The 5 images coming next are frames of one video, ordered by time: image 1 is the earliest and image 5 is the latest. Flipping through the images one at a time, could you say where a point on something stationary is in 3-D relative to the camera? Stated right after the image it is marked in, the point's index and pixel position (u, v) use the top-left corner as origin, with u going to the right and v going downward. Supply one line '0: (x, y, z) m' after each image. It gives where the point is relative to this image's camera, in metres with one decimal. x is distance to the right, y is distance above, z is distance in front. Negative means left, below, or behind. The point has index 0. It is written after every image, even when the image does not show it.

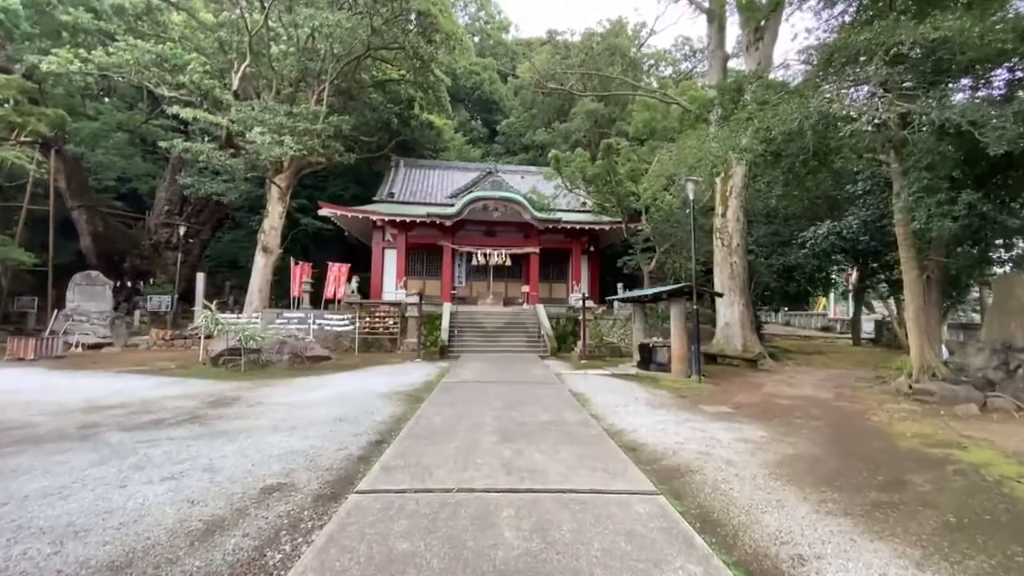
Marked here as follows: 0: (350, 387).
0: (-2.7, -1.7, +7.5) m
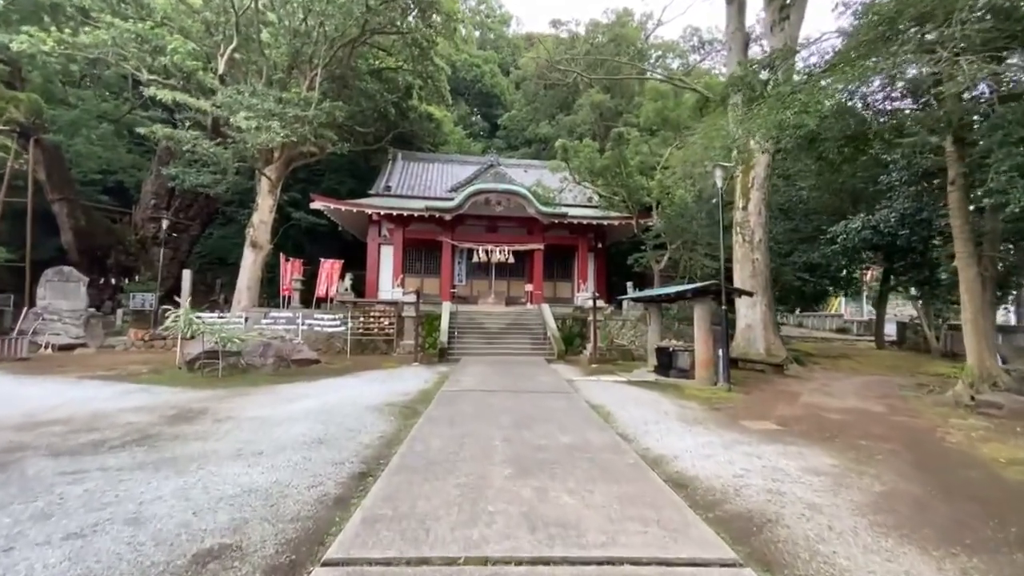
0: (-2.6, -1.6, +6.6) m
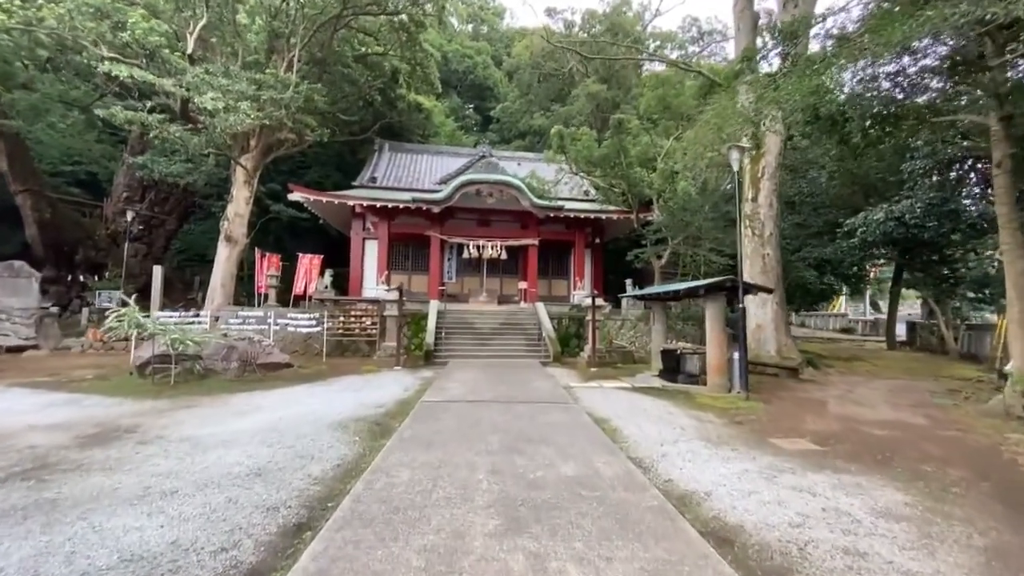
0: (-2.7, -1.6, +5.6) m
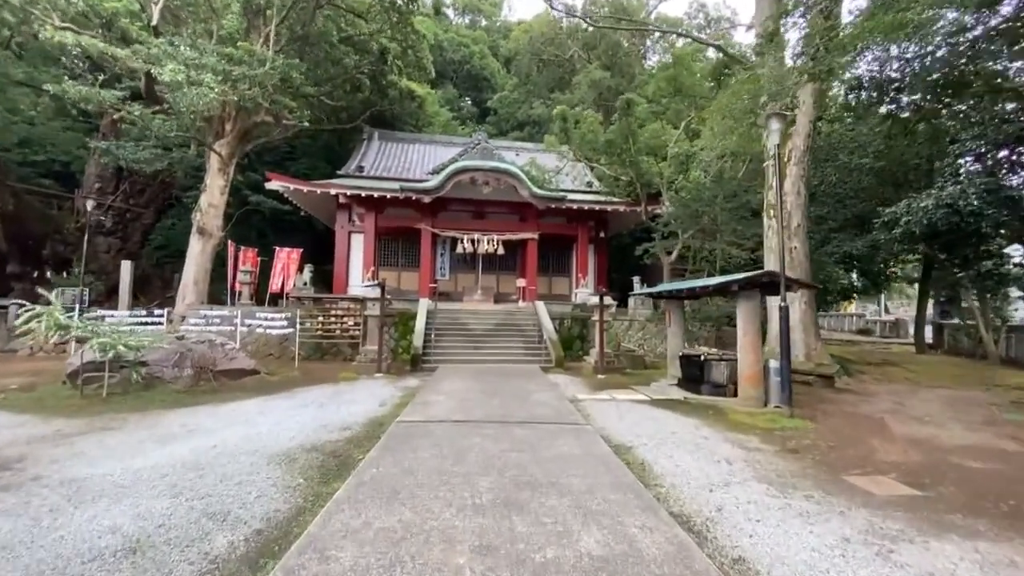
0: (-2.8, -1.5, +4.5) m
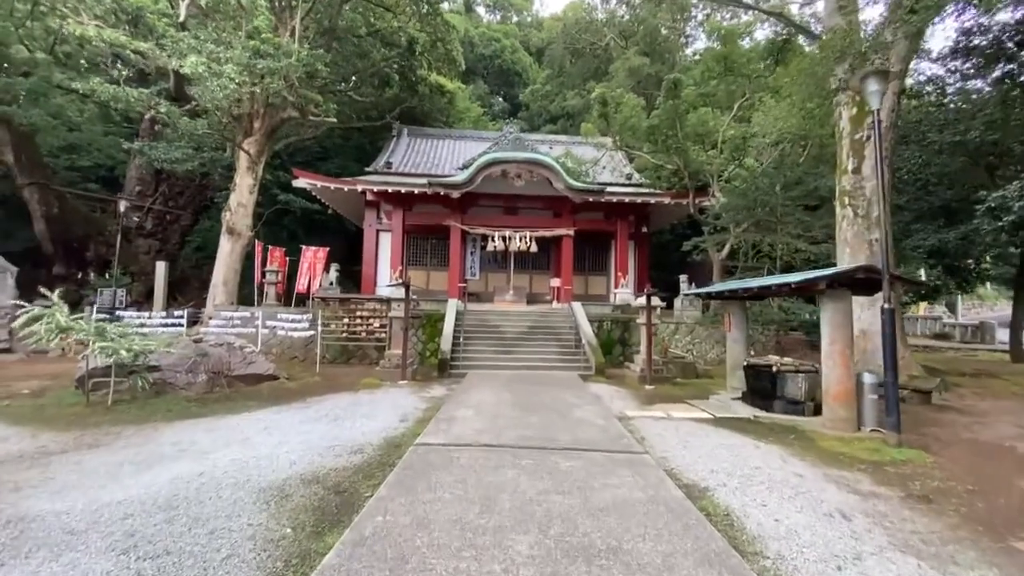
0: (-2.4, -1.5, +3.9) m
